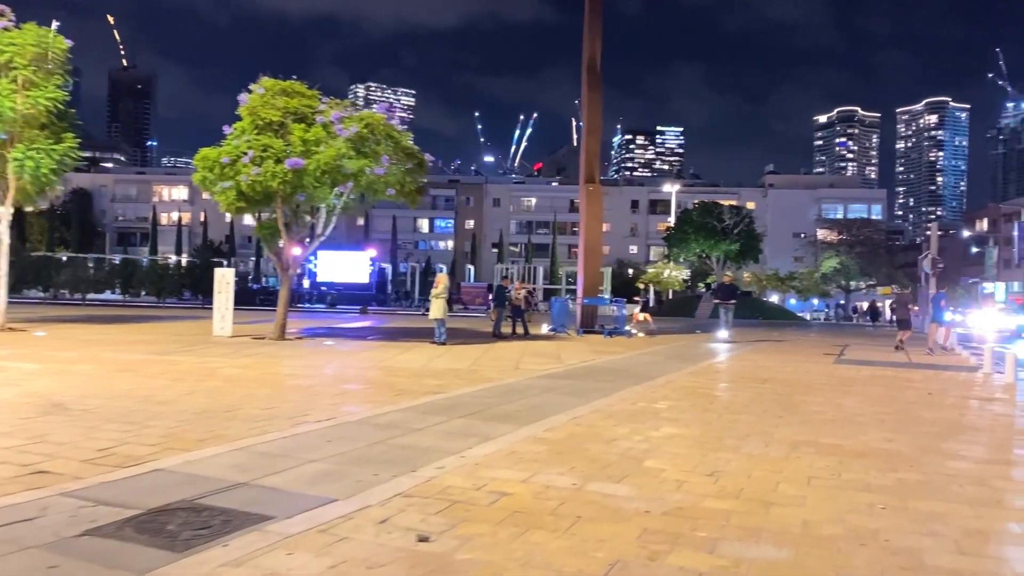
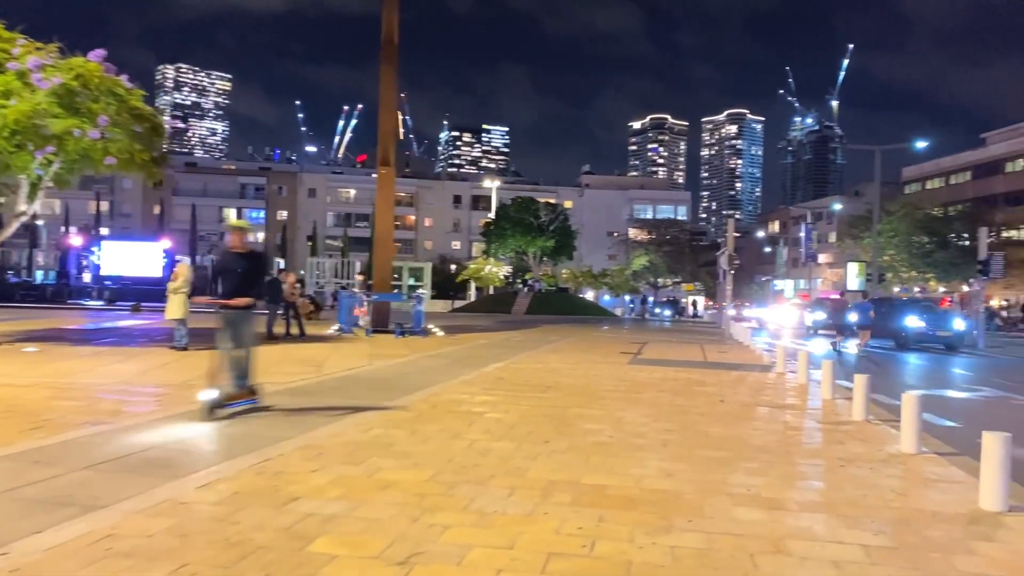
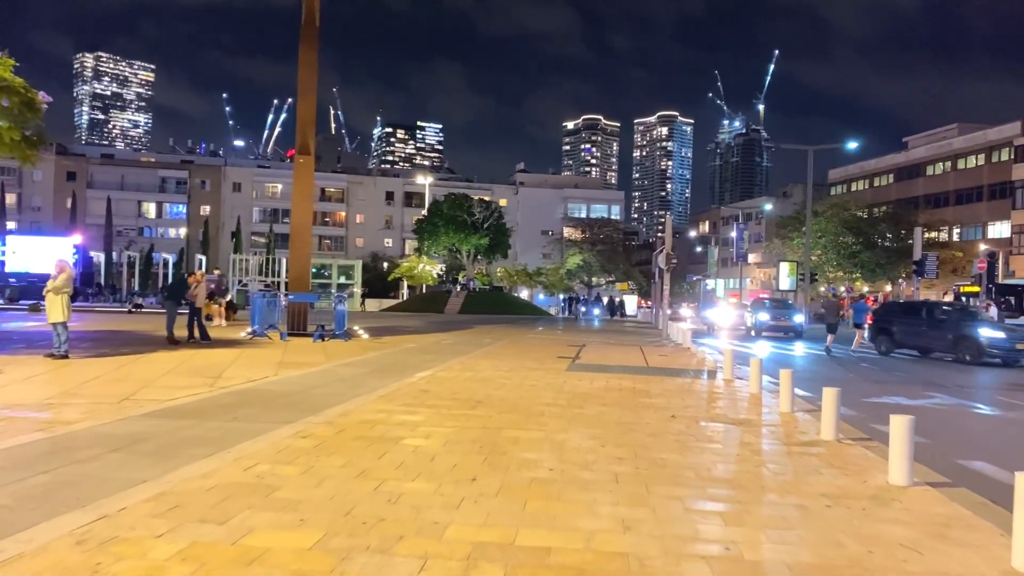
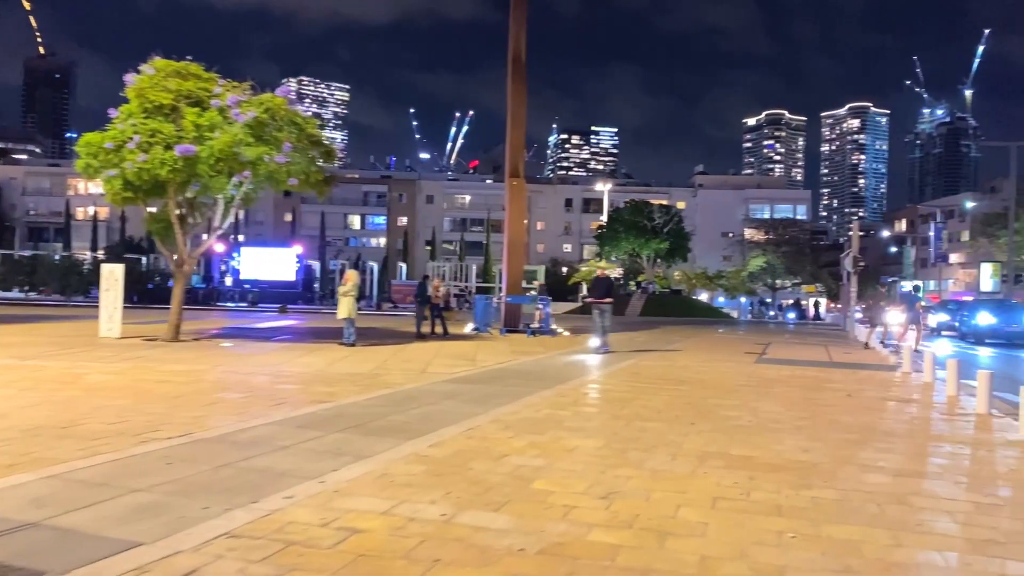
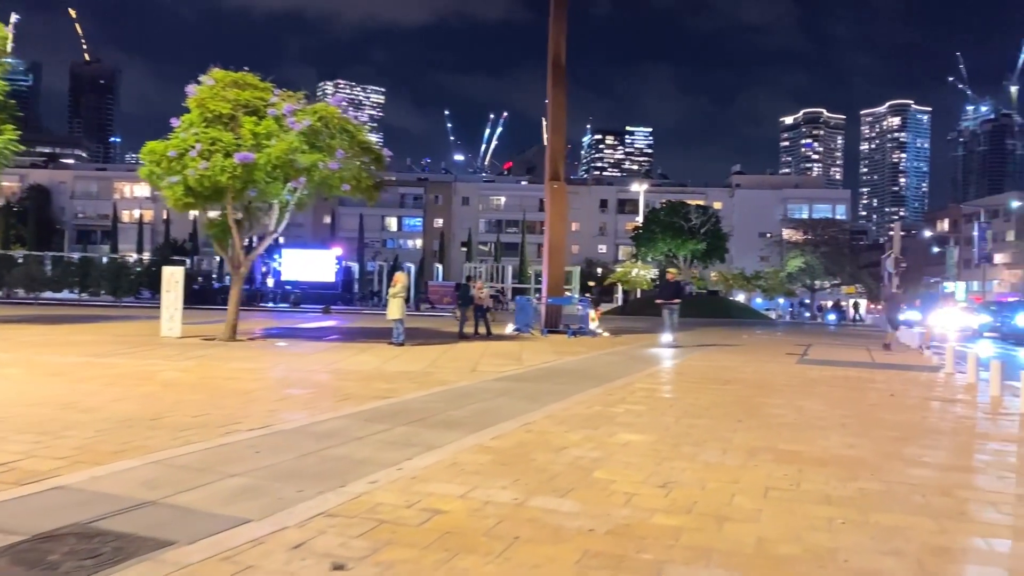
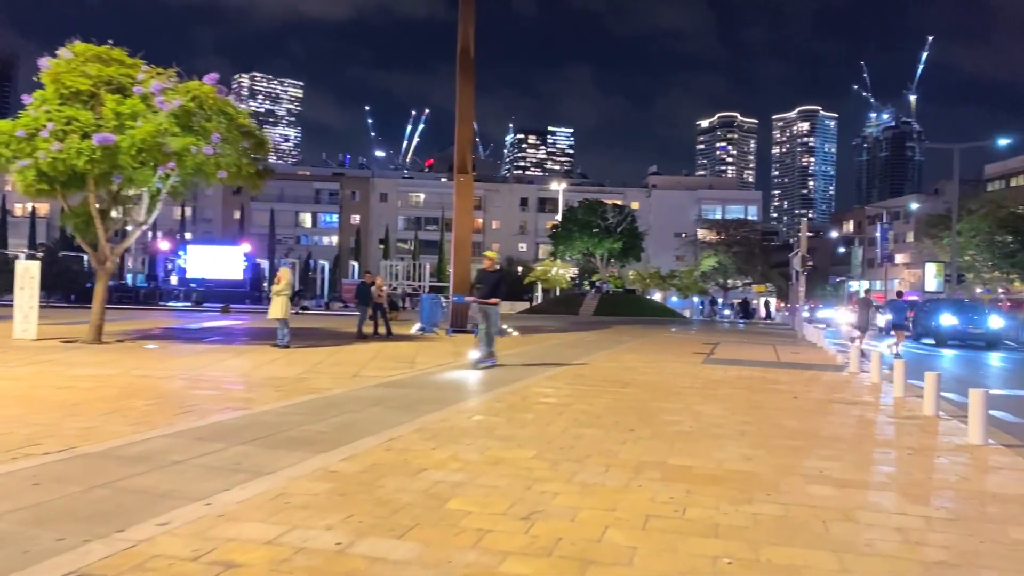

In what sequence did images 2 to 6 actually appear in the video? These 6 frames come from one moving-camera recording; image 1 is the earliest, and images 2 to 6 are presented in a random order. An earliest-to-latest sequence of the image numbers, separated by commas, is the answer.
5, 4, 6, 2, 3
